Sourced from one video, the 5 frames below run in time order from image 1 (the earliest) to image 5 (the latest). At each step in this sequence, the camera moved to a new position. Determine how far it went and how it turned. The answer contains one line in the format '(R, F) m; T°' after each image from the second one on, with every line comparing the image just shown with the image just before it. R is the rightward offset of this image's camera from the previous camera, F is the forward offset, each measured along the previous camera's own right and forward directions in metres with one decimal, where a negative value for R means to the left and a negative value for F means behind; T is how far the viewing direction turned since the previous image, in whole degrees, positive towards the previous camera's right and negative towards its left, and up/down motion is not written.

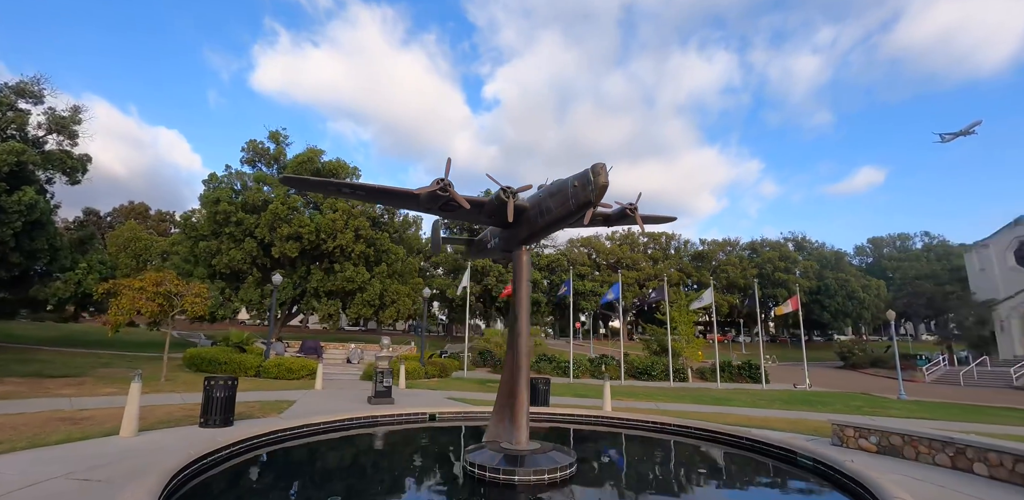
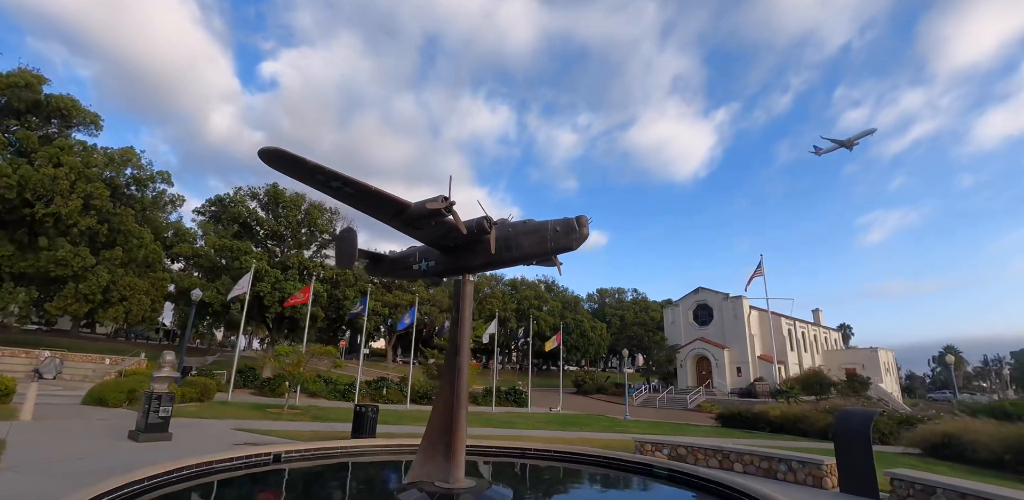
(-2.0, +0.9) m; +28°
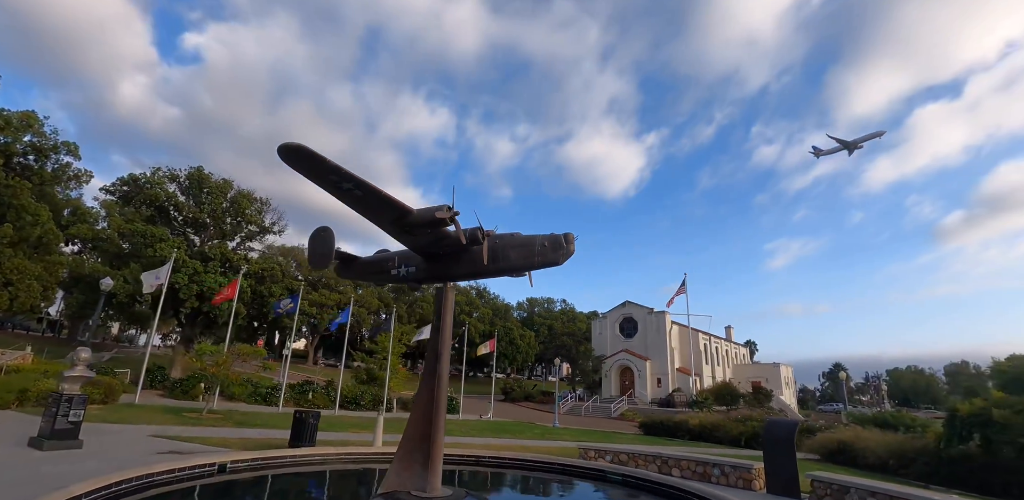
(-0.7, 0.0) m; +8°
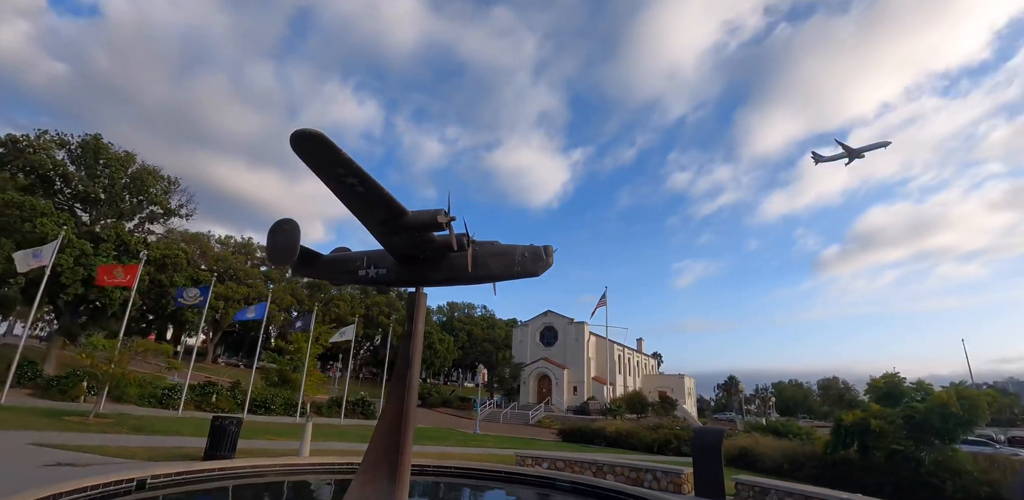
(-0.7, +0.1) m; +10°
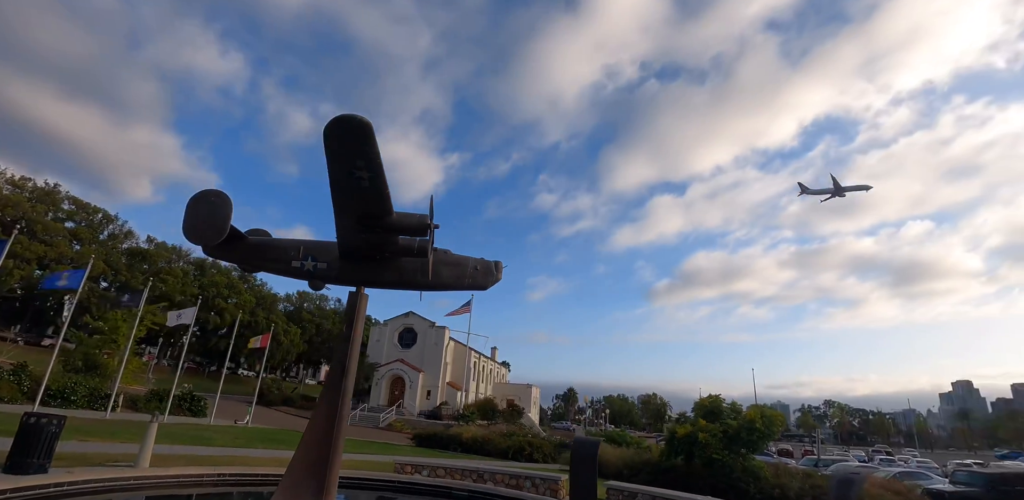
(-1.1, +0.1) m; +16°
